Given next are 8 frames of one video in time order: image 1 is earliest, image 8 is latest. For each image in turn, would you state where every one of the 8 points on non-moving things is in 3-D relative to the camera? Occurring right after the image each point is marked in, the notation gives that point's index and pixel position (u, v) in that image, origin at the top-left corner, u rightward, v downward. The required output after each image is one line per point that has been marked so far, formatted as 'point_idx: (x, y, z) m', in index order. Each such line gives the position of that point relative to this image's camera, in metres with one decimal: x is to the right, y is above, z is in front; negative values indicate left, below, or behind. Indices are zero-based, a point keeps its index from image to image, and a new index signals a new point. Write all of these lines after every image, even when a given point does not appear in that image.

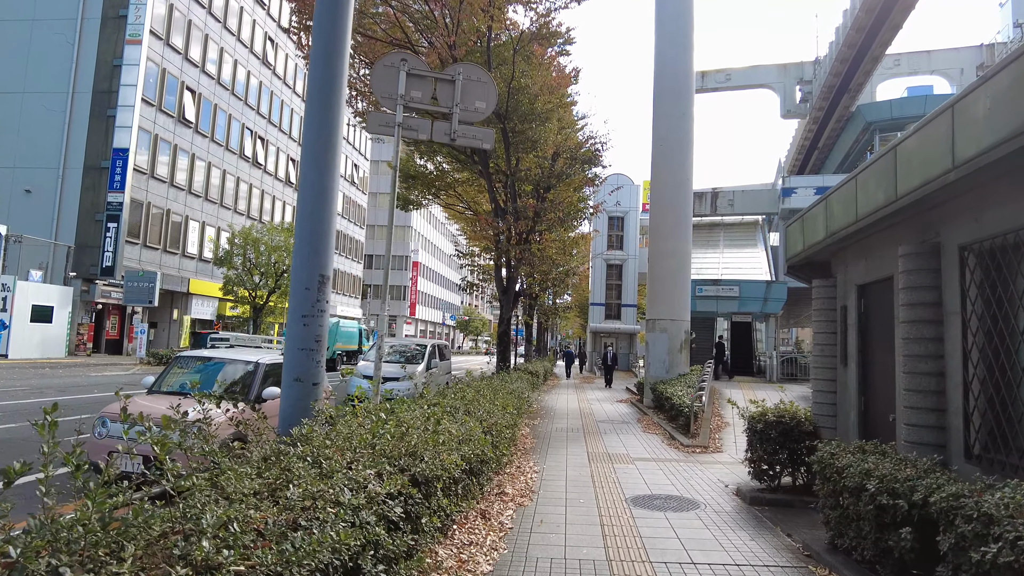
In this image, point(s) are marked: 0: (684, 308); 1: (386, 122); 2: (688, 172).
0: (+4.2, -0.5, +15.2) m
1: (-1.1, +1.5, +5.7) m
2: (+4.4, +2.9, +15.7) m
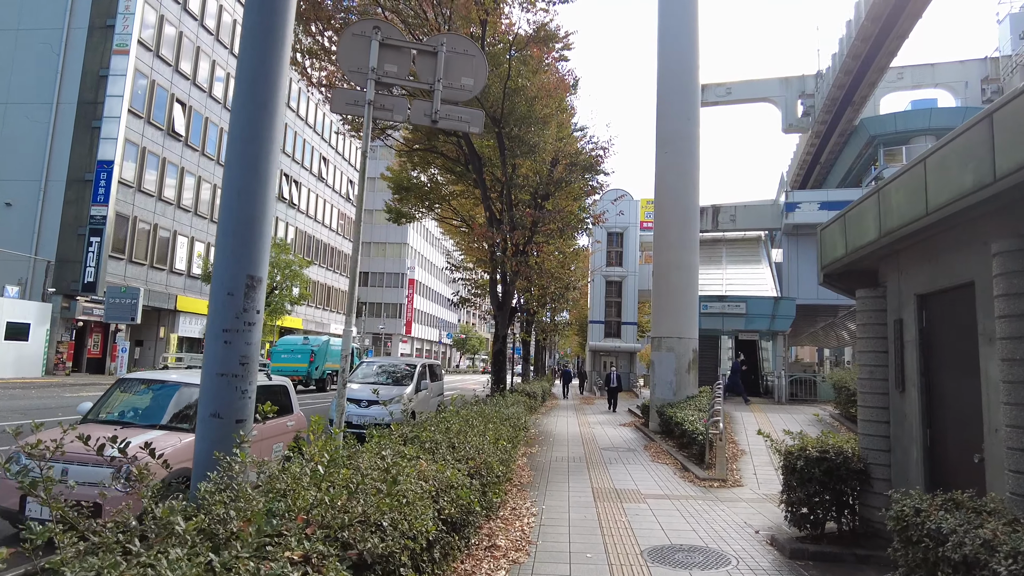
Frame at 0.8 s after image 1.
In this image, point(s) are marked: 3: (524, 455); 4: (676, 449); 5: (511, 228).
0: (+4.1, -0.8, +14.3) m
1: (-1.2, +1.4, +4.8) m
2: (+4.3, +2.5, +14.8) m
3: (+0.2, -2.7, +10.2) m
4: (+2.8, -2.7, +10.6) m
5: (0.0, +1.2, +12.4) m
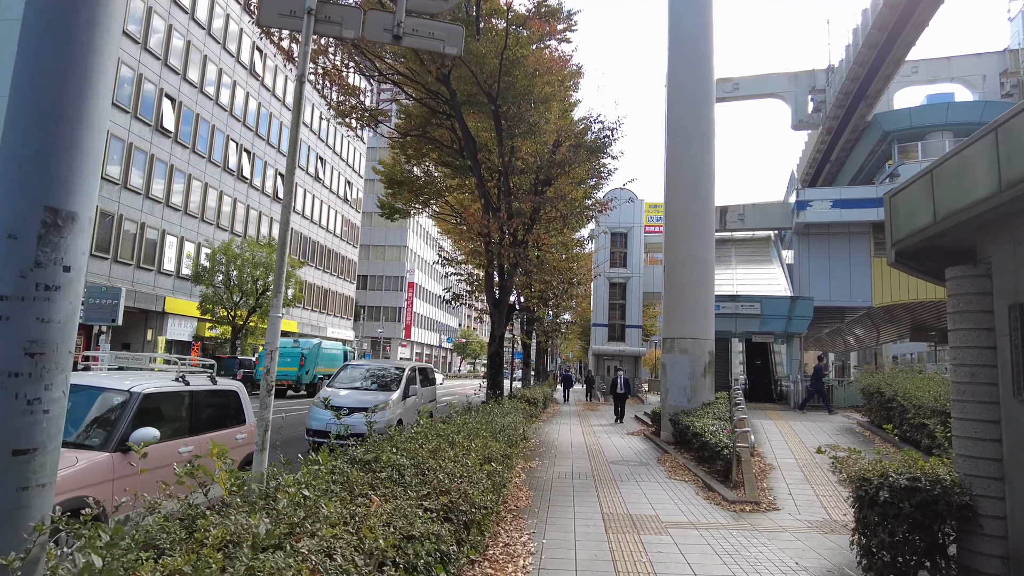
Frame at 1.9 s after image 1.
0: (+4.0, -0.8, +13.0) m
1: (-1.2, +1.6, +3.6) m
2: (+4.3, +2.6, +13.6) m
3: (+0.1, -2.6, +9.0) m
4: (+2.7, -2.6, +9.4) m
5: (0.0, +1.3, +11.2) m
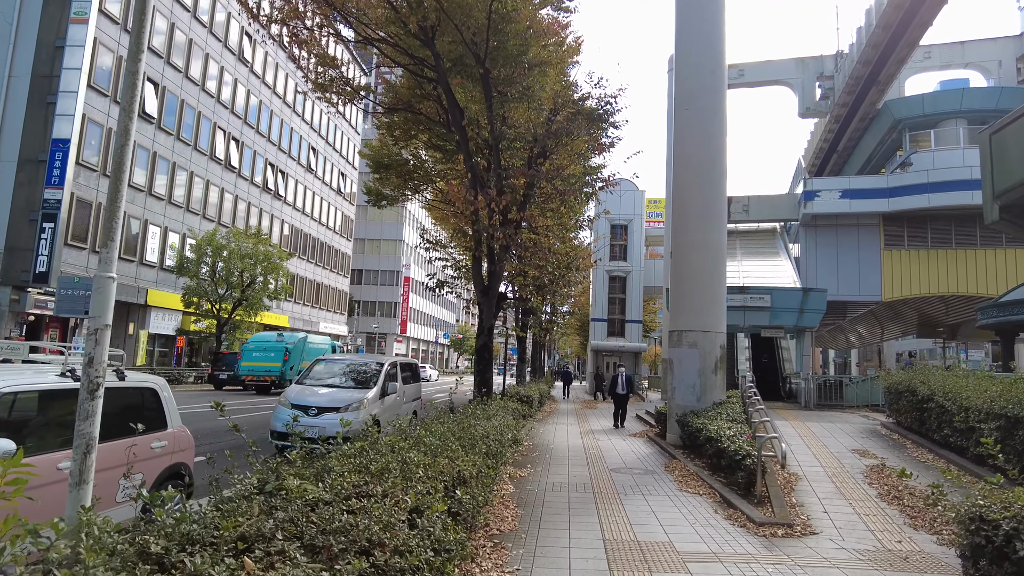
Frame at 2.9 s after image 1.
0: (+3.9, -0.5, +11.8) m
1: (-1.4, +1.8, +2.4) m
2: (+4.1, +2.8, +12.4) m
3: (0.0, -2.4, +7.8) m
4: (+2.6, -2.4, +8.2) m
5: (-0.1, +1.6, +10.0) m
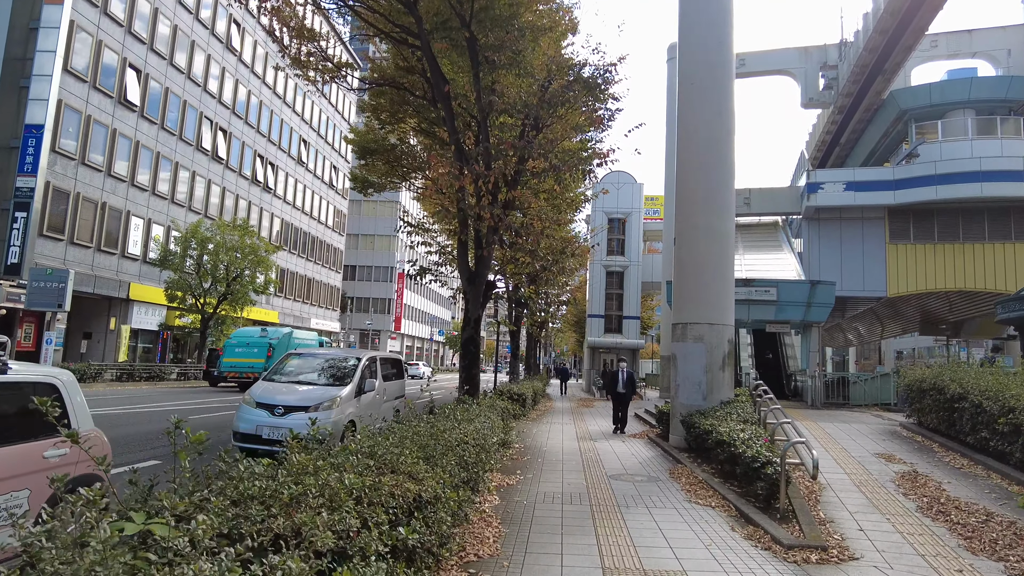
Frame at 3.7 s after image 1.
0: (+3.7, -0.4, +10.9) m
1: (-1.5, +1.9, +1.4) m
2: (+4.0, +3.0, +11.5) m
3: (-0.2, -2.2, +6.9) m
4: (+2.4, -2.2, +7.3) m
5: (-0.3, +1.7, +9.0) m
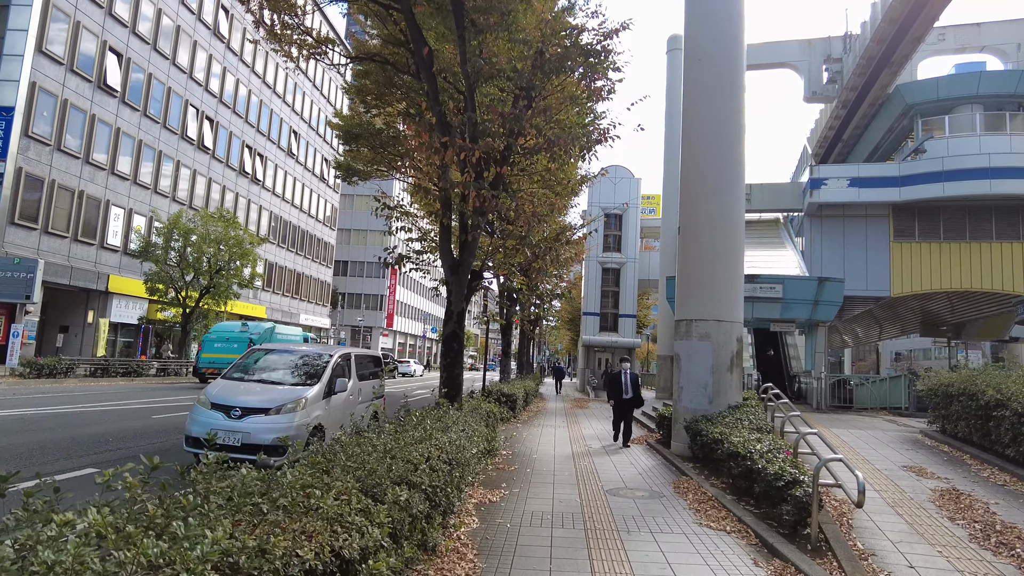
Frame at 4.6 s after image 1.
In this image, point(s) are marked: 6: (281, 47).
0: (+3.5, -0.3, +10.0) m
1: (-1.6, +2.1, +0.4) m
2: (+3.8, +3.1, +10.5) m
3: (-0.4, -2.1, +5.9) m
4: (+2.2, -2.1, +6.4) m
5: (-0.4, +1.9, +8.1) m
6: (-4.7, +4.9, +12.8) m
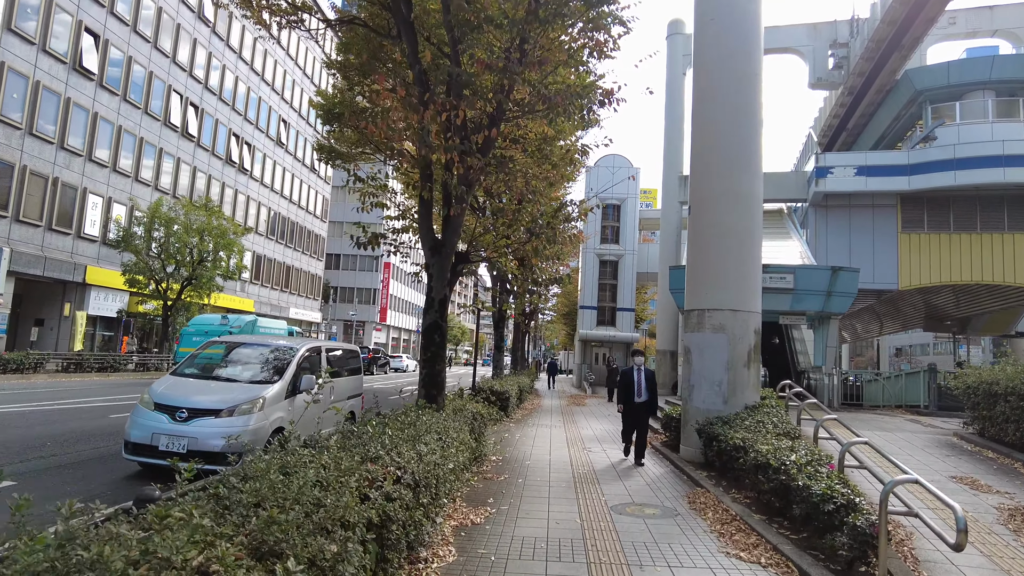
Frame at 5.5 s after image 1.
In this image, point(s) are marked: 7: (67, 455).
0: (+3.4, -0.1, +9.0) m
1: (-1.6, +2.2, -0.7) m
2: (+3.7, +3.3, +9.5) m
3: (-0.5, -1.9, +4.9) m
4: (+2.1, -2.0, +5.3) m
5: (-0.6, +2.1, +7.0) m
6: (-4.8, +5.1, +11.6) m
7: (-5.6, -2.1, +7.9) m
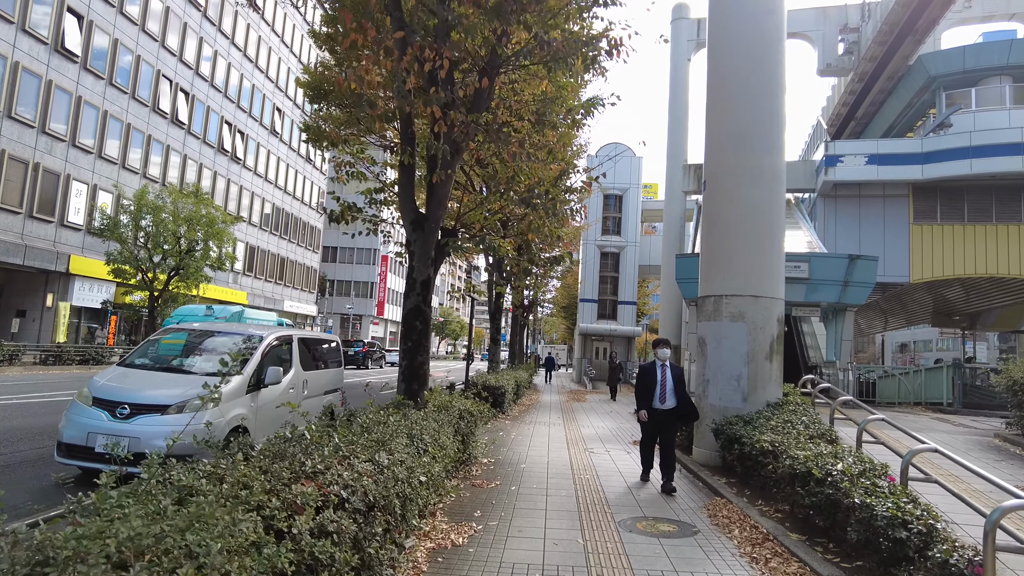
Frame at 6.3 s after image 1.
0: (+3.3, +0.1, +8.0) m
1: (-1.7, +2.3, -1.6) m
2: (+3.6, +3.5, +8.5) m
3: (-0.5, -1.7, +4.0) m
4: (+2.1, -1.8, +4.4) m
5: (-0.6, +2.3, +6.0) m
6: (-4.9, +5.4, +10.7) m
7: (-5.7, -1.9, +6.9) m
